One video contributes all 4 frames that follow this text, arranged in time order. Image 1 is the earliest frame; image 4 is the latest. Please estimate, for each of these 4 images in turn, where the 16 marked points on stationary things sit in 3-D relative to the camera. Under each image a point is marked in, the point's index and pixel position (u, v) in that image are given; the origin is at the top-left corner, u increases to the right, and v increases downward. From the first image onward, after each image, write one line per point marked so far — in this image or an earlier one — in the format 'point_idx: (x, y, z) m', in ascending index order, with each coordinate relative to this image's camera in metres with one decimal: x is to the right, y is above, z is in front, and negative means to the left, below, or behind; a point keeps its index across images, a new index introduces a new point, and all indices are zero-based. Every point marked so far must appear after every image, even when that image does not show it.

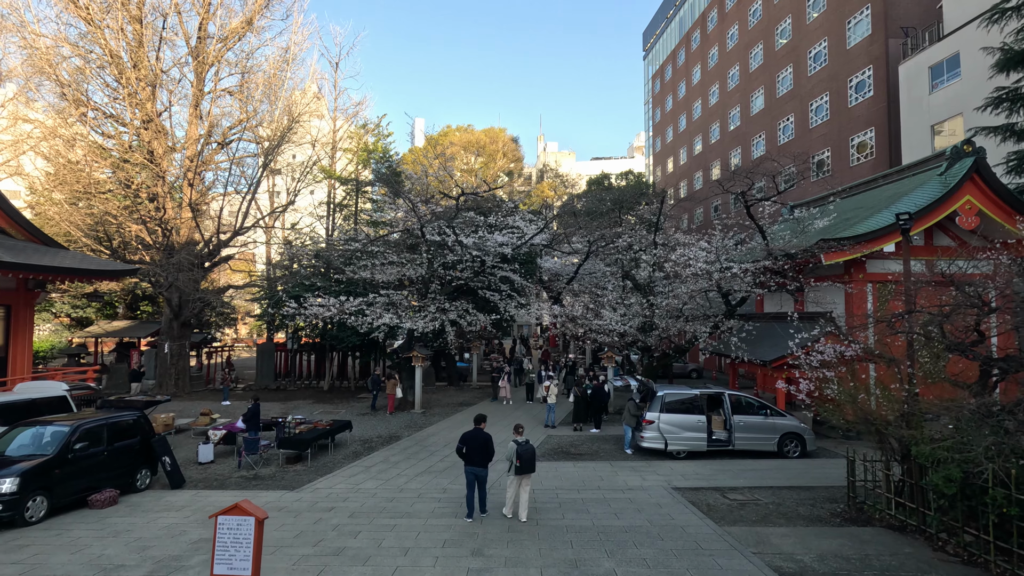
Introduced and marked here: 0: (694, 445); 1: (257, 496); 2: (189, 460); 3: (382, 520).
0: (+4.1, -3.5, +11.8) m
1: (-4.4, -3.6, +9.1) m
2: (-7.1, -3.8, +11.7) m
3: (-1.9, -3.4, +7.7) m
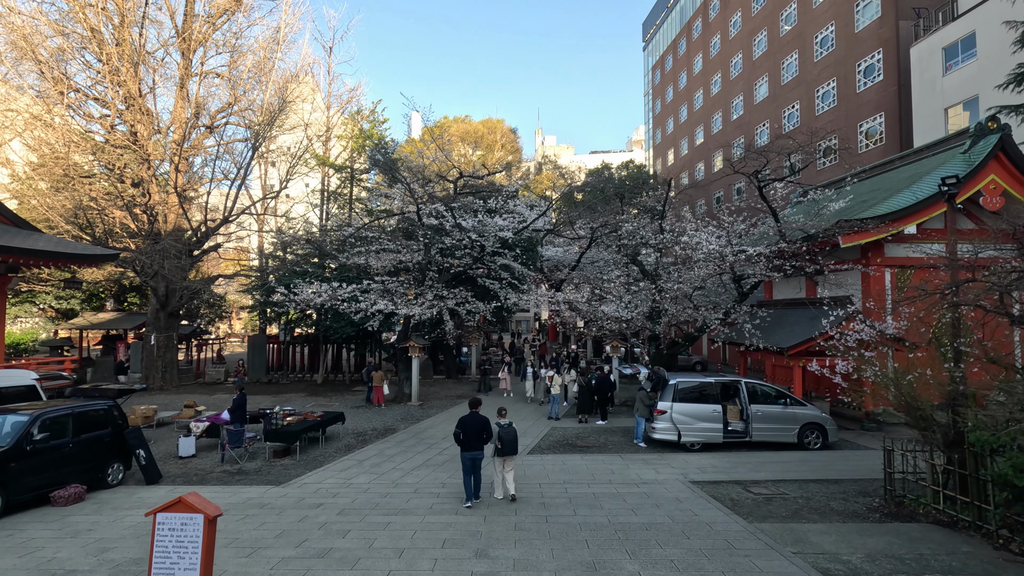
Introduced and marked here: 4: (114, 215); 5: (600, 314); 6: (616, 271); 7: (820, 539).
0: (+4.1, -3.1, +11.0) m
1: (-4.3, -3.2, +8.3) m
2: (-7.1, -3.4, +10.9) m
3: (-1.8, -3.0, +6.9) m
4: (-14.4, +2.6, +19.2) m
5: (+2.9, -0.8, +17.6) m
6: (+3.6, +0.6, +18.4) m
7: (+3.5, -2.9, +6.0) m
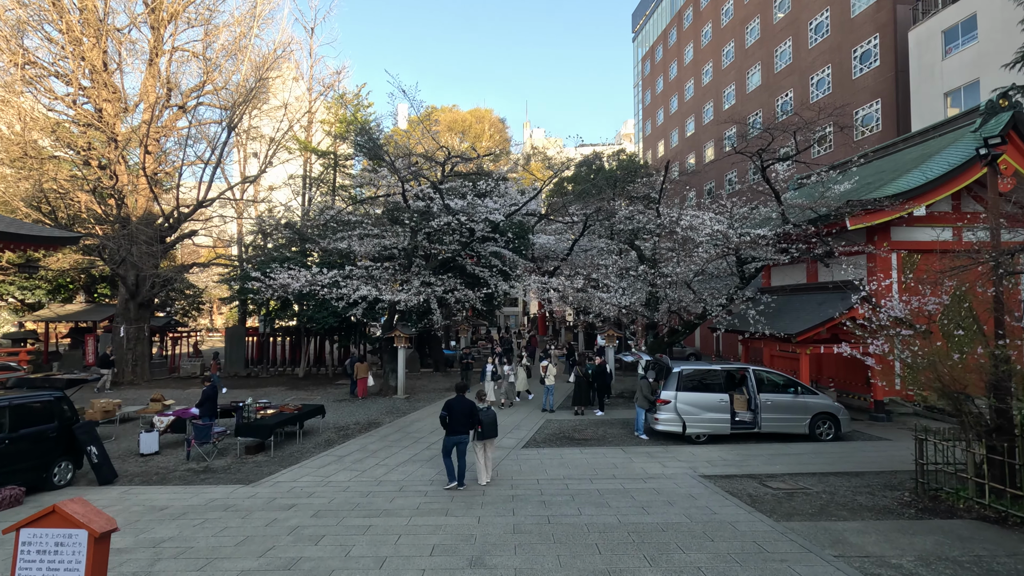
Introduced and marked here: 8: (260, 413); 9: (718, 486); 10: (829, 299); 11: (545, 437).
0: (+4.0, -2.7, +10.4) m
1: (-4.4, -2.9, +7.4) m
2: (-7.2, -3.1, +9.9) m
3: (-1.8, -2.7, +6.1) m
4: (-14.8, +3.0, +18.1) m
5: (+2.6, -0.4, +16.9) m
6: (+3.3, +1.0, +17.7) m
7: (+3.5, -2.5, +5.3) m
8: (-5.1, -2.6, +10.8) m
9: (+2.9, -2.8, +7.5) m
10: (+7.9, -0.3, +13.3) m
11: (+0.7, -3.1, +11.1) m
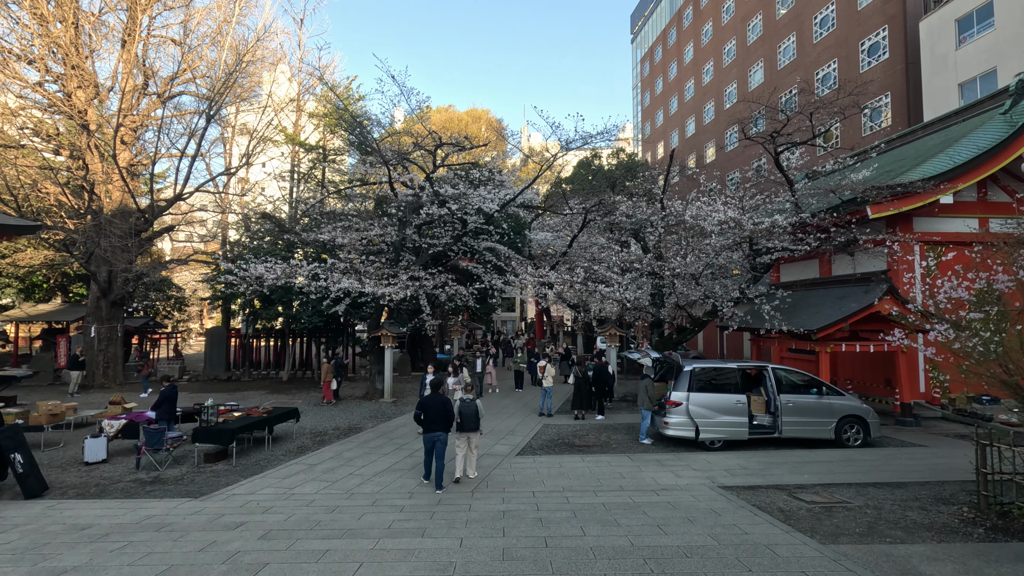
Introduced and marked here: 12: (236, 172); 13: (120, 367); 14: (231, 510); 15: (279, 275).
0: (+3.9, -2.5, +9.3) m
1: (-4.5, -2.6, +6.3) m
2: (-7.3, -2.9, +8.8) m
3: (-1.9, -2.4, +5.0) m
4: (-14.9, +3.1, +17.0) m
5: (+2.5, -0.3, +15.9) m
6: (+3.2, +1.1, +16.7) m
7: (+3.4, -2.3, +4.3) m
8: (-5.2, -2.4, +9.7) m
9: (+2.8, -2.6, +6.4) m
10: (+7.8, -0.1, +12.3) m
11: (+0.6, -2.9, +10.0) m
12: (-9.9, +4.2, +19.2) m
13: (-14.4, -2.9, +19.4) m
14: (-3.3, -2.6, +6.2) m
15: (-6.9, +0.2, +16.0) m
